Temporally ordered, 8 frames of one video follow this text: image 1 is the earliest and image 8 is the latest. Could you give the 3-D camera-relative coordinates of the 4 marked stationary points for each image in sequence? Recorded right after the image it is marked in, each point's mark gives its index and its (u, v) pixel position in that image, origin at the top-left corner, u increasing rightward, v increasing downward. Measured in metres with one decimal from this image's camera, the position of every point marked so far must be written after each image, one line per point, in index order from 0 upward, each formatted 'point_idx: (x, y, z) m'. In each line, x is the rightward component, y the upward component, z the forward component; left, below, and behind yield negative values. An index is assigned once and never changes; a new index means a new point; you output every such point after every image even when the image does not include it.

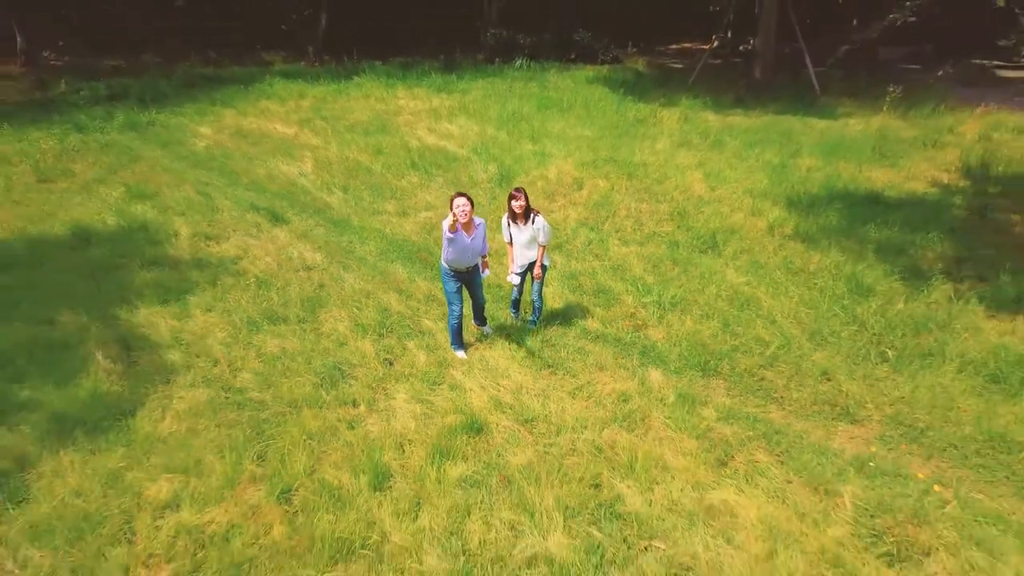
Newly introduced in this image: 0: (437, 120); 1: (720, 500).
0: (-1.2, +2.7, +12.4) m
1: (+1.0, -1.1, +3.9) m
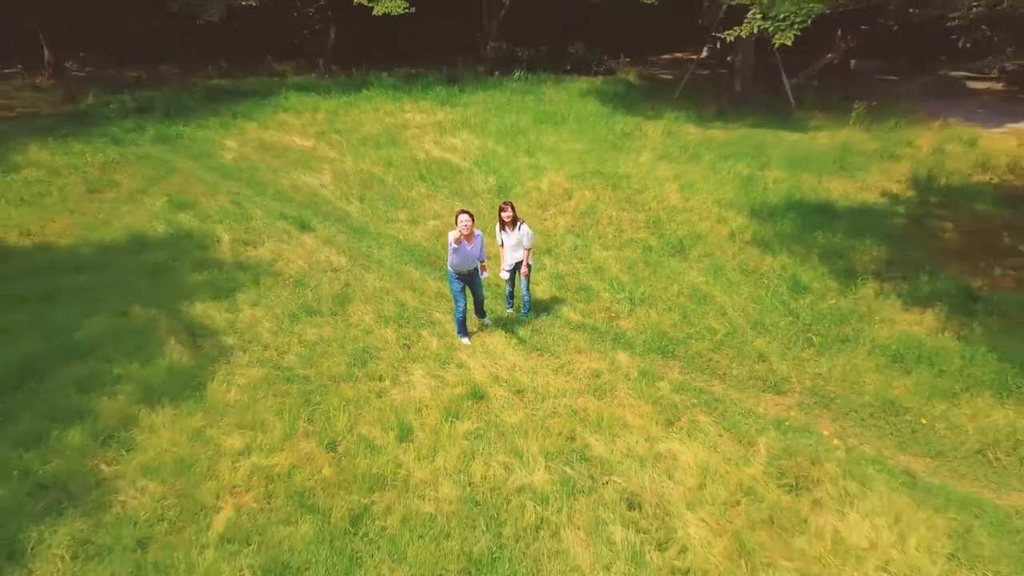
0: (-1.2, +2.7, +13.6) m
1: (+1.0, -1.0, +5.0) m
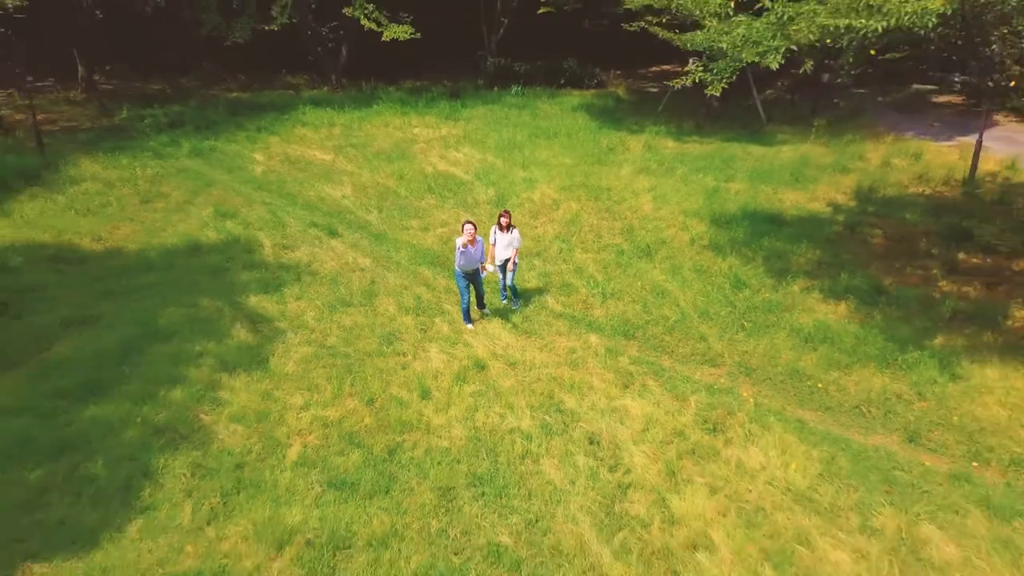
0: (-1.3, +2.8, +15.2) m
1: (+0.9, -1.0, +6.7) m
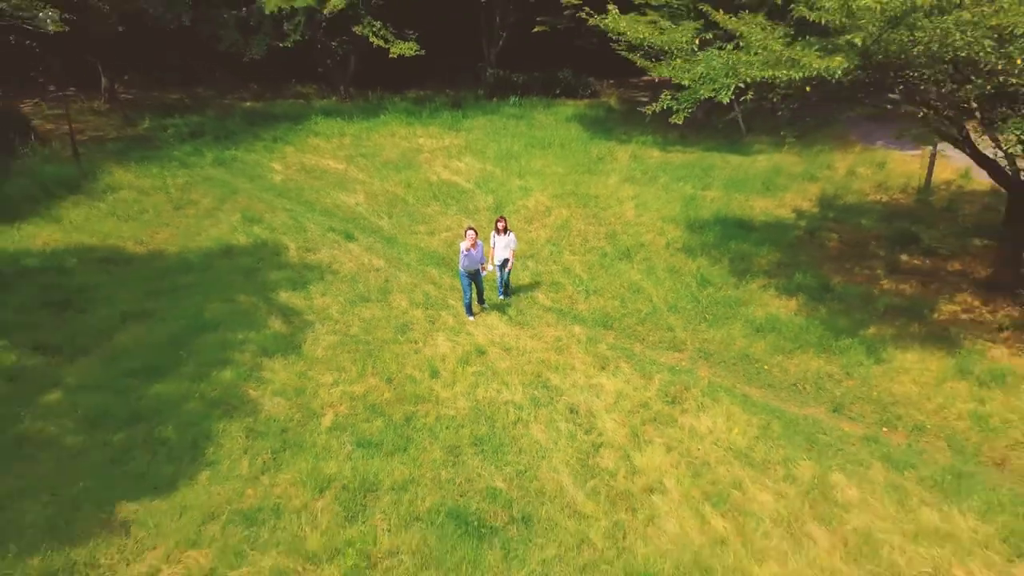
0: (-1.3, +2.8, +16.5) m
1: (+0.9, -1.0, +8.0) m
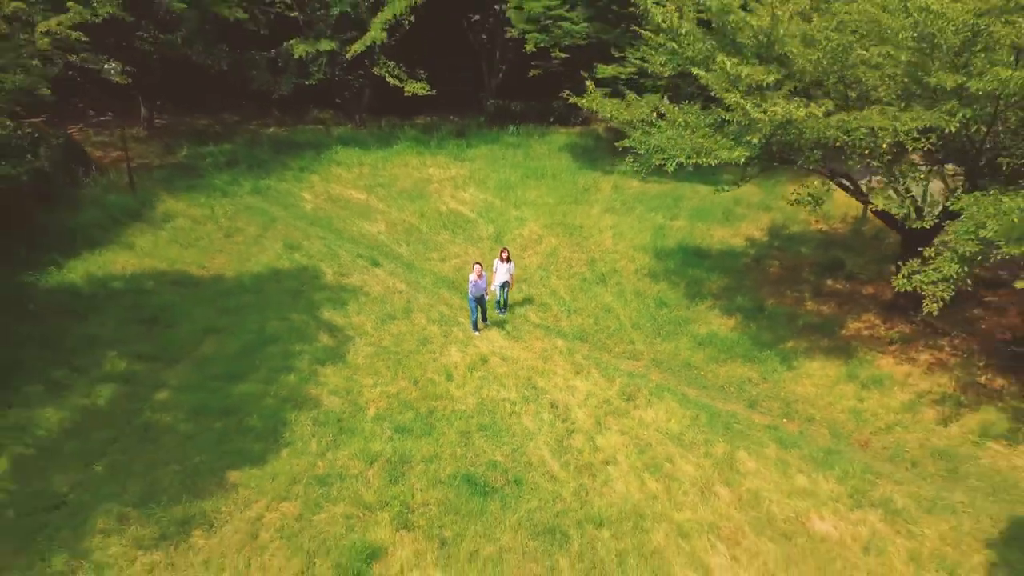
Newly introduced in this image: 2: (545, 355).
0: (-1.4, +2.5, +19.0) m
1: (+0.8, -1.3, +10.6) m
2: (+0.5, -1.0, +11.4) m
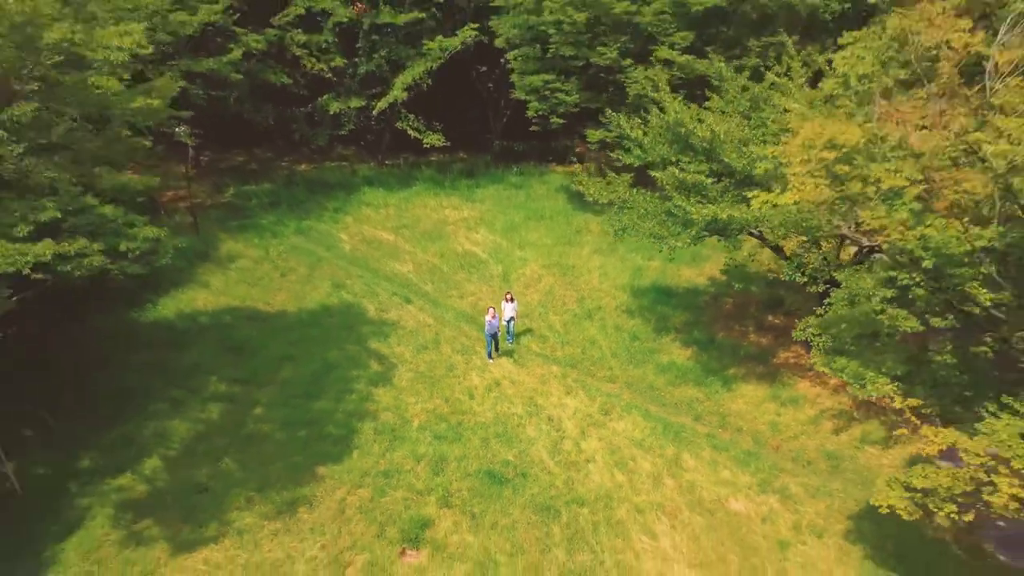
0: (-1.3, +1.7, +22.5) m
1: (+0.9, -2.1, +14.1) m
2: (+0.6, -1.7, +14.9) m
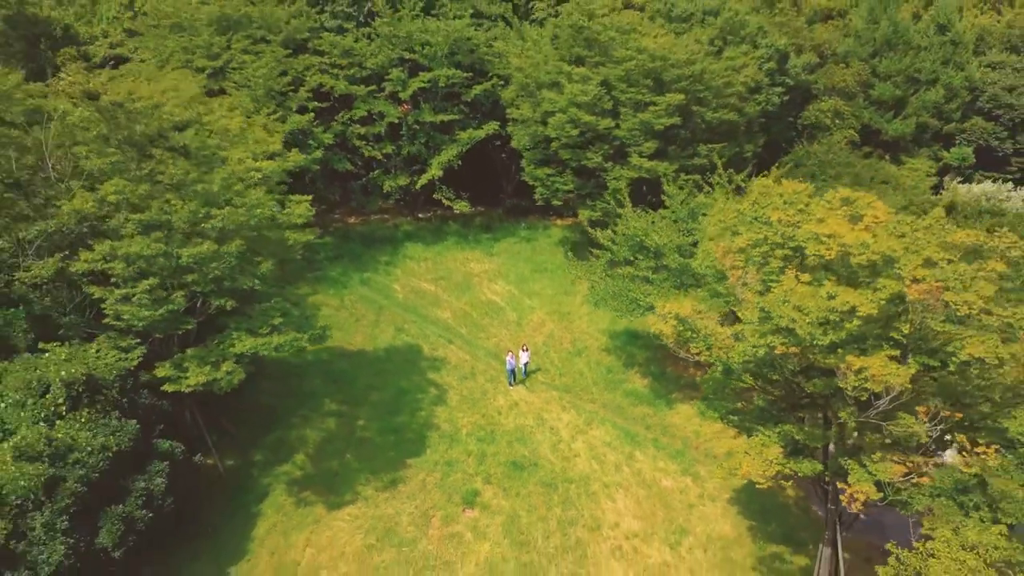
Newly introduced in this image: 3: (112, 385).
0: (-0.8, +0.3, +29.8) m
1: (+1.3, -3.6, +21.3) m
2: (+1.0, -3.2, +22.1) m
3: (-8.1, -2.0, +15.7) m
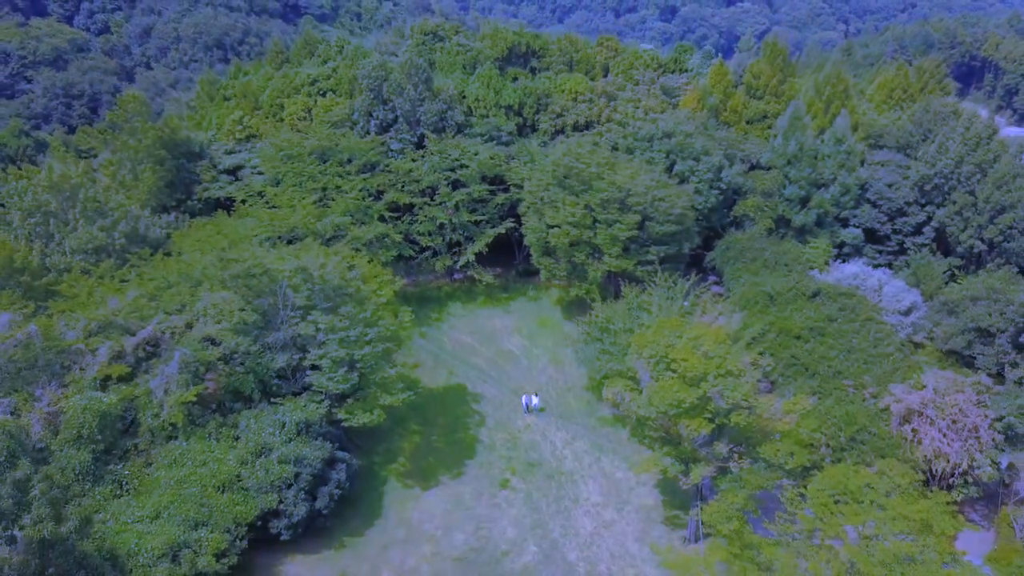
0: (-0.2, -2.6, +43.0) m
1: (+2.0, -6.6, +34.6) m
2: (+1.7, -6.2, +35.4) m
3: (-7.4, -5.0, +29.0) m
